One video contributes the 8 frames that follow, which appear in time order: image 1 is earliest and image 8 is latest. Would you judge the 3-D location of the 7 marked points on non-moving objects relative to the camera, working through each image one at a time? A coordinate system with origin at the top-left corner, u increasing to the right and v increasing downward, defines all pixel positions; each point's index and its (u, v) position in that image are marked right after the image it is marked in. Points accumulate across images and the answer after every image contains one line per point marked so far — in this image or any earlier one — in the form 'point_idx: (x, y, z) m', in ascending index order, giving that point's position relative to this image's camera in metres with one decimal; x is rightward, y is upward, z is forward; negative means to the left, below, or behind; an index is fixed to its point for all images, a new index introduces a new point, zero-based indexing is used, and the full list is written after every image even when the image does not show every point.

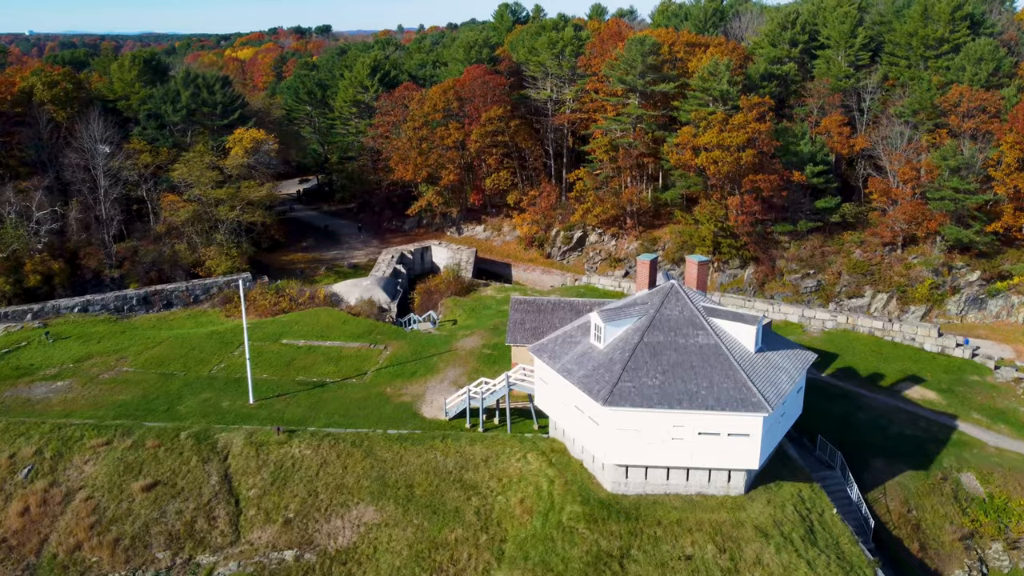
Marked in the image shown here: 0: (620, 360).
0: (+2.2, -1.5, +16.7) m
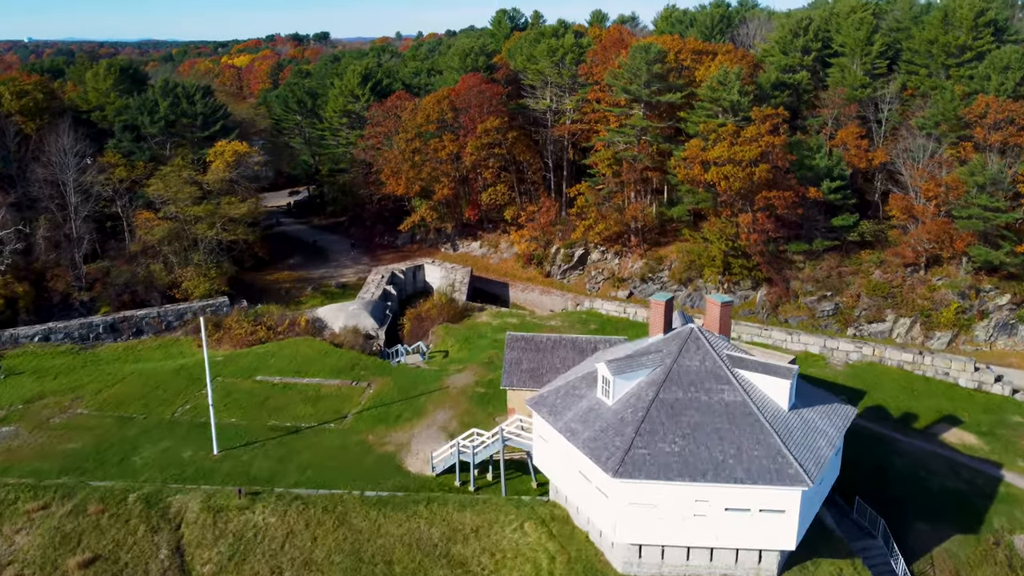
0: (+2.1, -2.3, +14.4) m
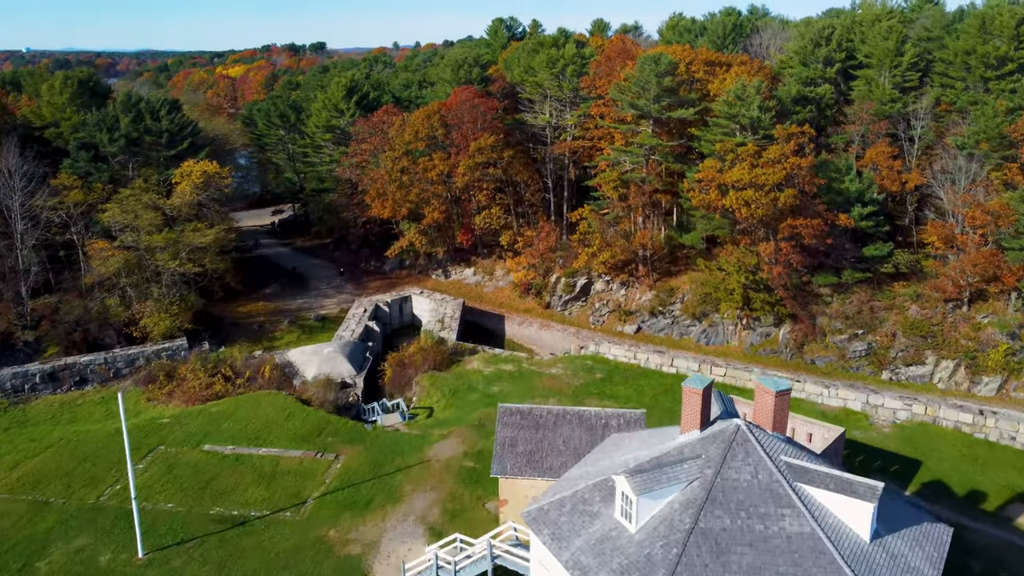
0: (+2.0, -3.5, +10.7) m
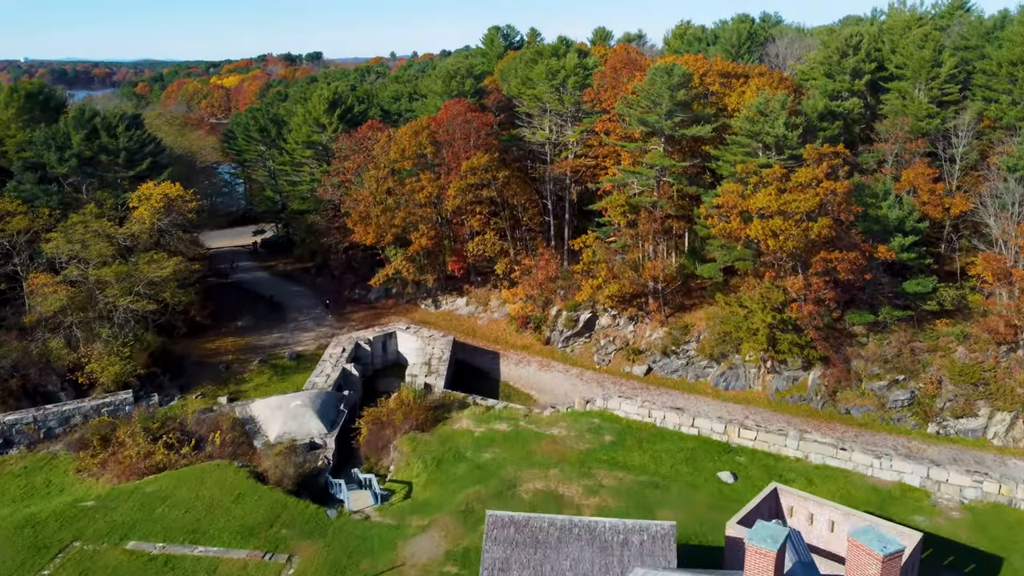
0: (+1.9, -4.7, +6.9) m
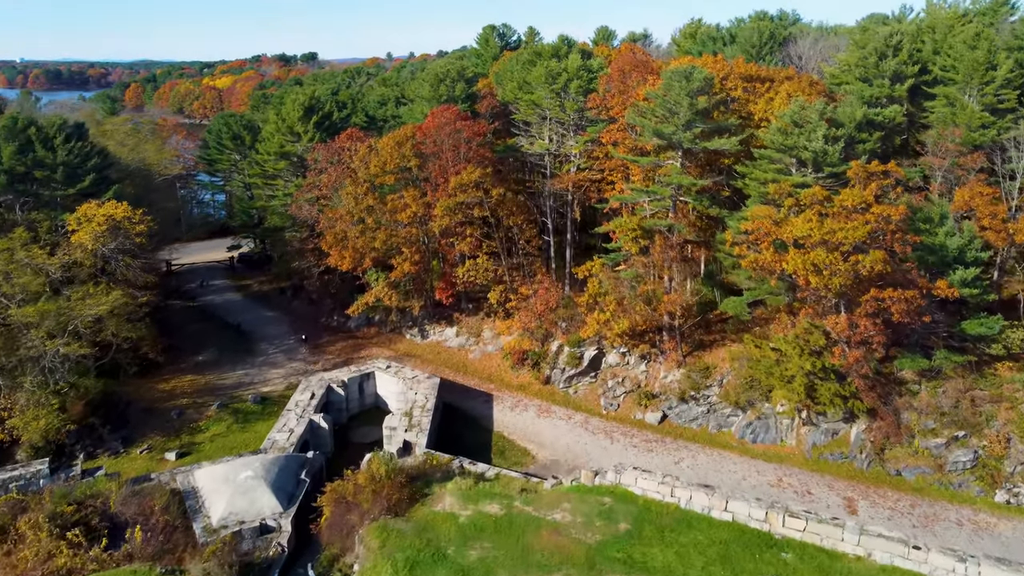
0: (+1.7, -5.9, +2.8) m
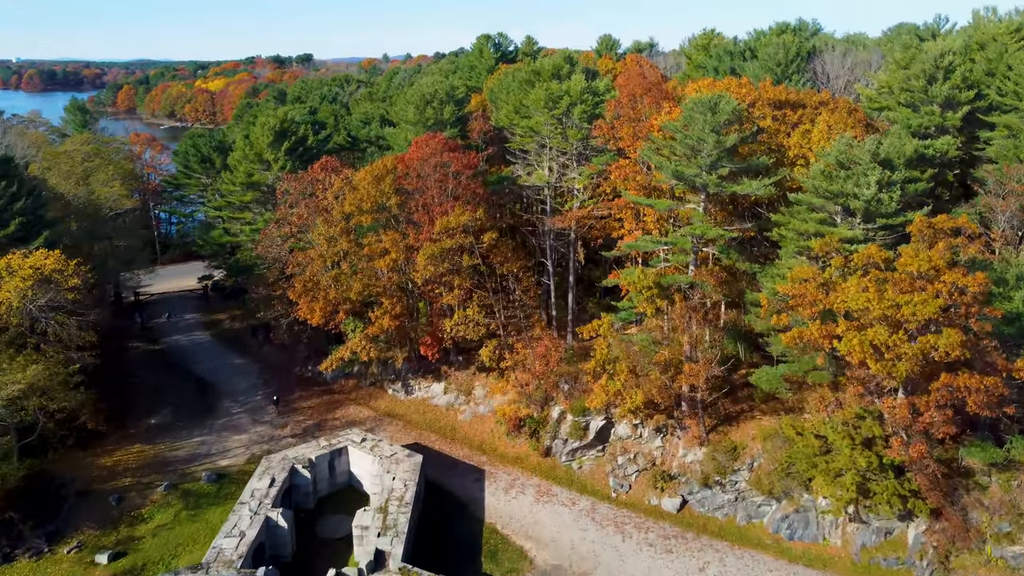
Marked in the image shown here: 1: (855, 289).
0: (+1.6, -7.9, -1.3) m
1: (+8.0, 0.0, +19.0) m
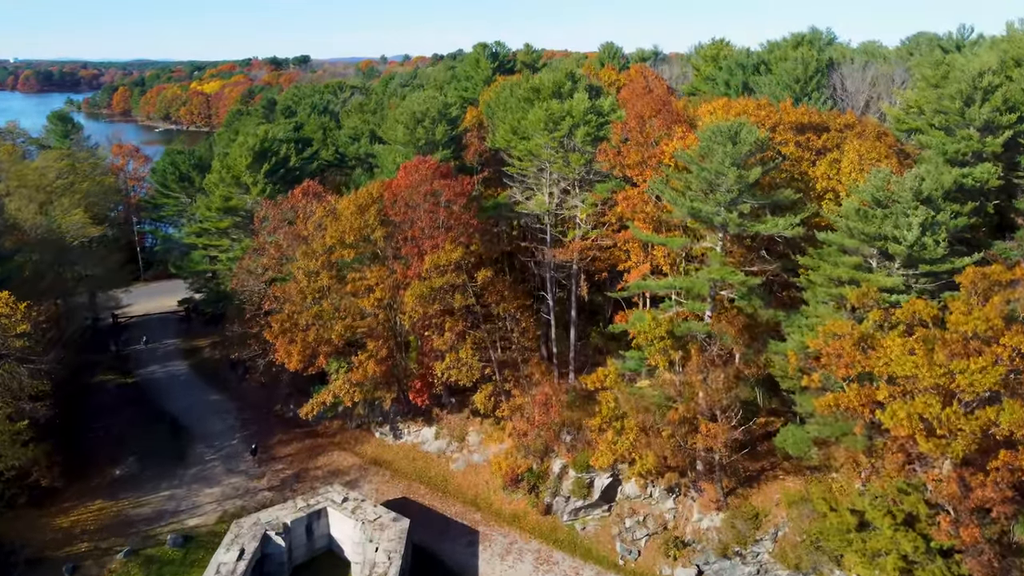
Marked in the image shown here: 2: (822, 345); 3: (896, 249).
0: (+1.5, -9.2, -3.7) m
1: (+7.9, -1.3, +16.6) m
2: (+7.0, -1.3, +18.4) m
3: (+8.7, +0.9, +18.6) m
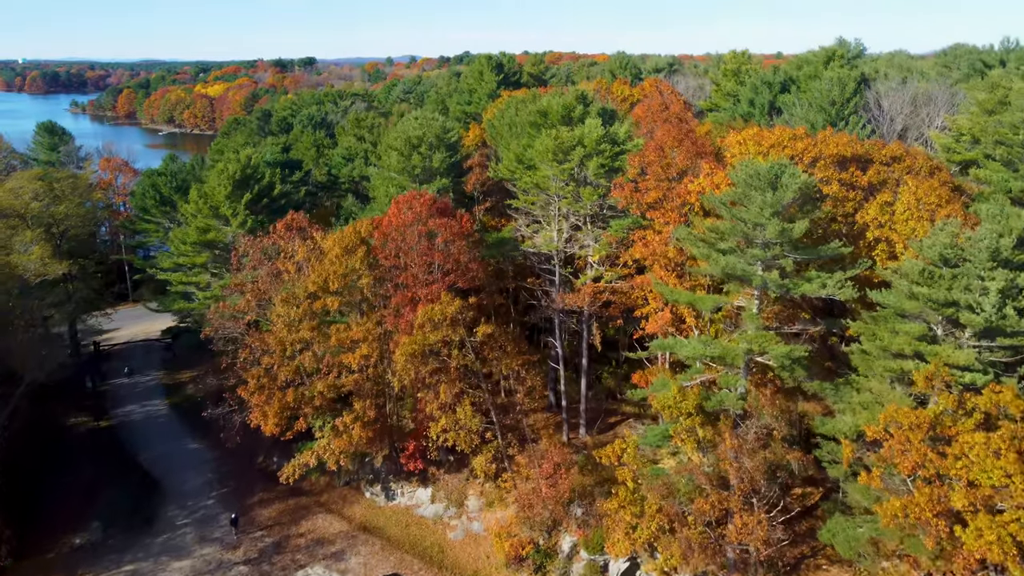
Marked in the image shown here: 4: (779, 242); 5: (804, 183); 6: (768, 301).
0: (+1.4, -10.7, -6.5) m
1: (+8.0, -2.8, +13.7) m
2: (+7.0, -2.8, +15.5) m
3: (+8.8, -0.6, +15.6) m
4: (+5.7, +1.0, +17.4) m
5: (+6.3, +2.2, +17.5) m
6: (+5.9, -0.3, +18.8) m
